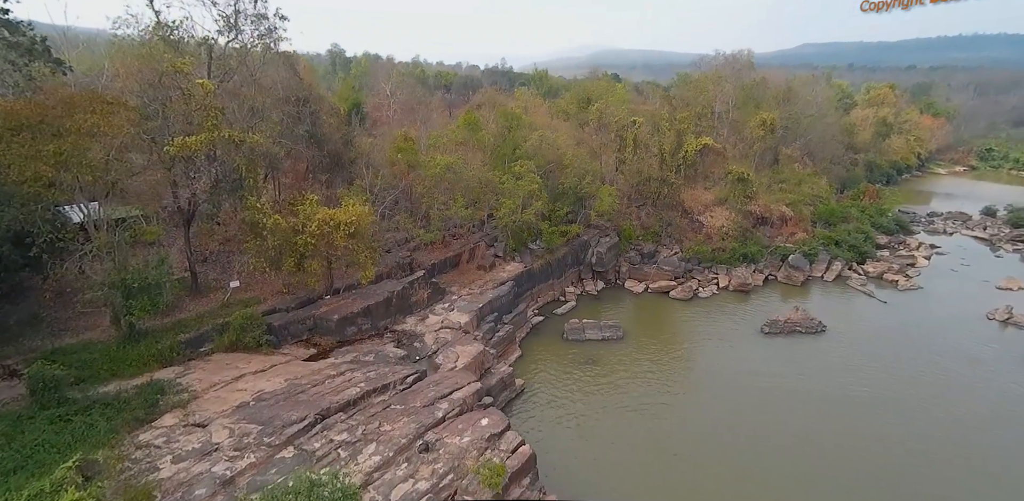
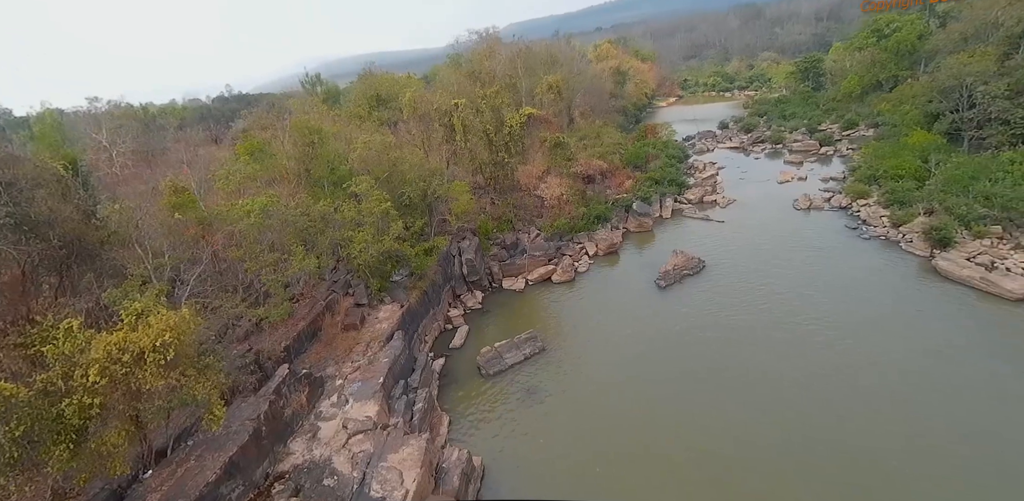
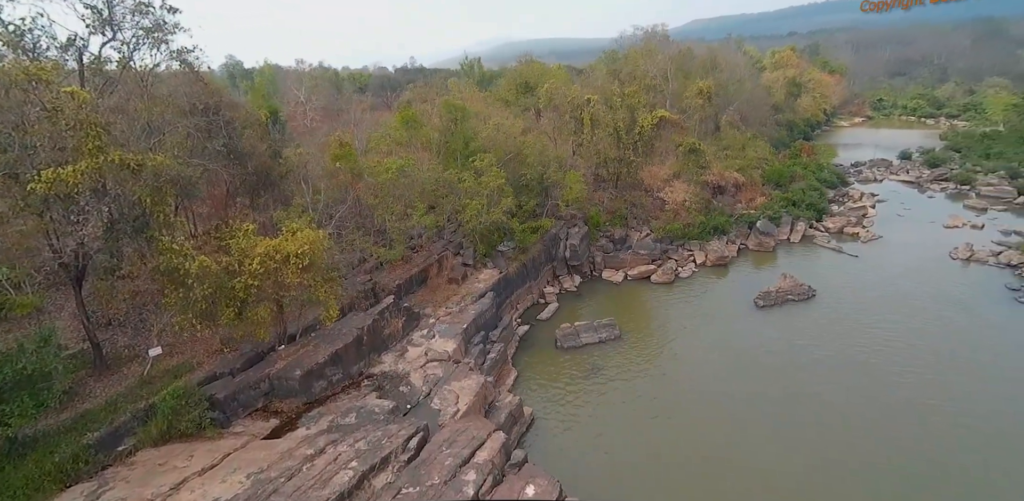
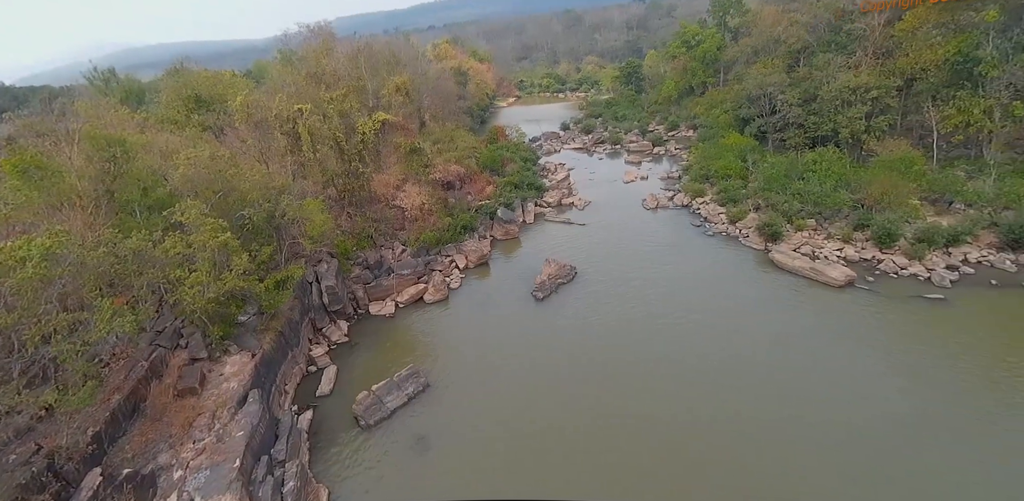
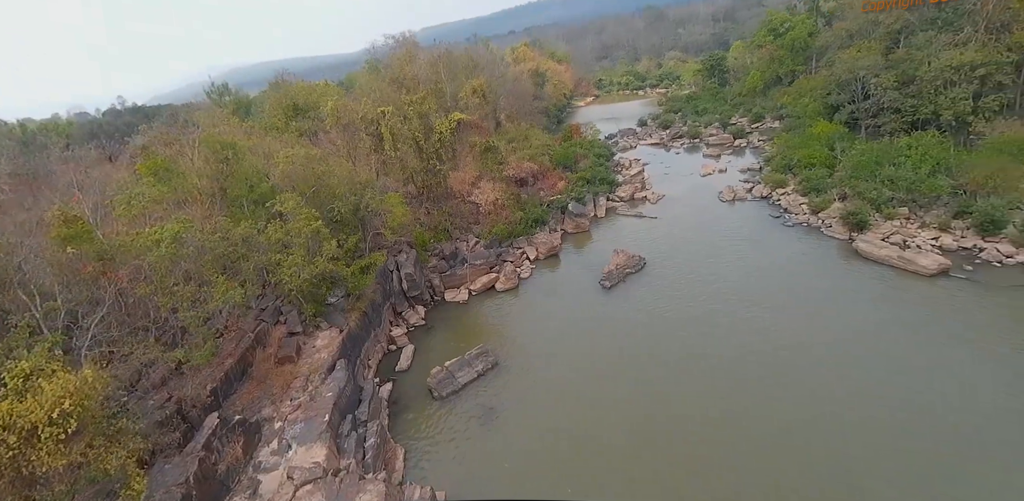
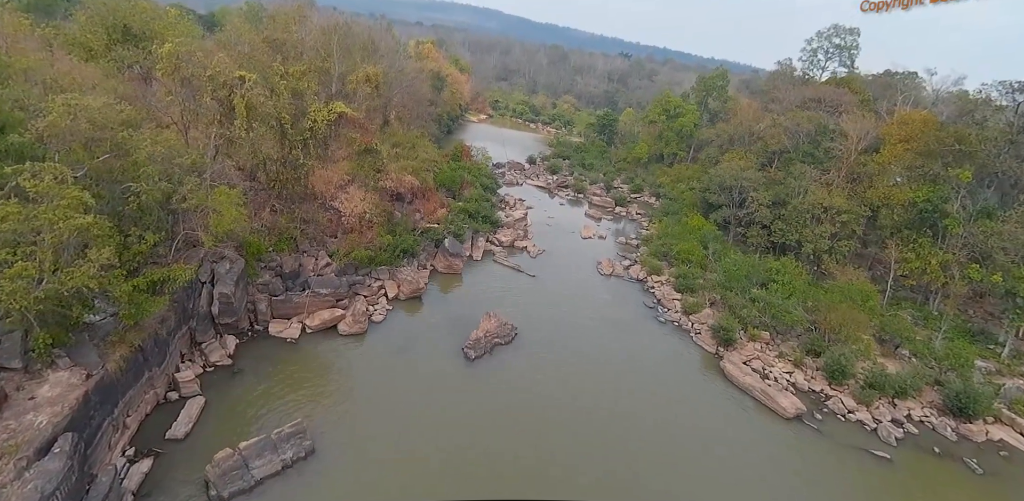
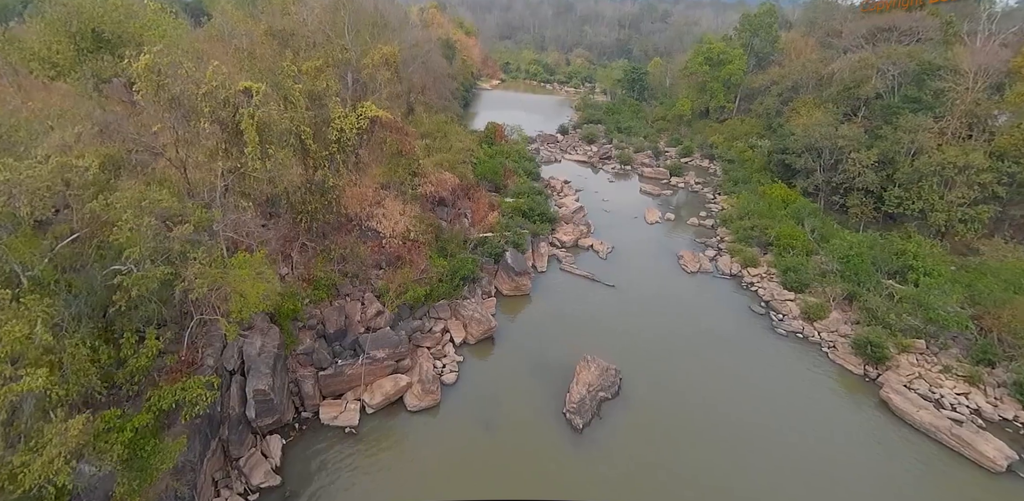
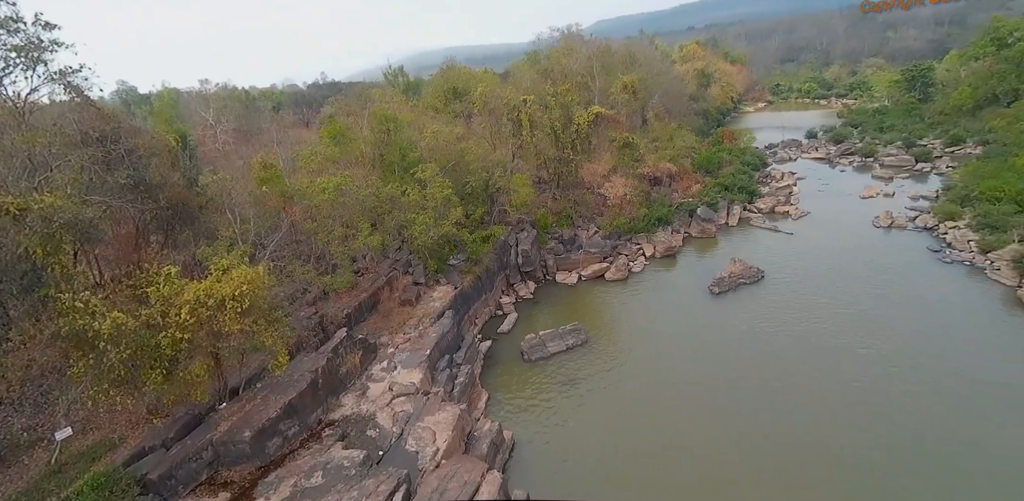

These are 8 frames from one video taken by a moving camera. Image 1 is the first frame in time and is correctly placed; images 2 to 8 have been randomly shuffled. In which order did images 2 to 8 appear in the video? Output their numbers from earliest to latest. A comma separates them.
3, 8, 2, 5, 4, 6, 7
